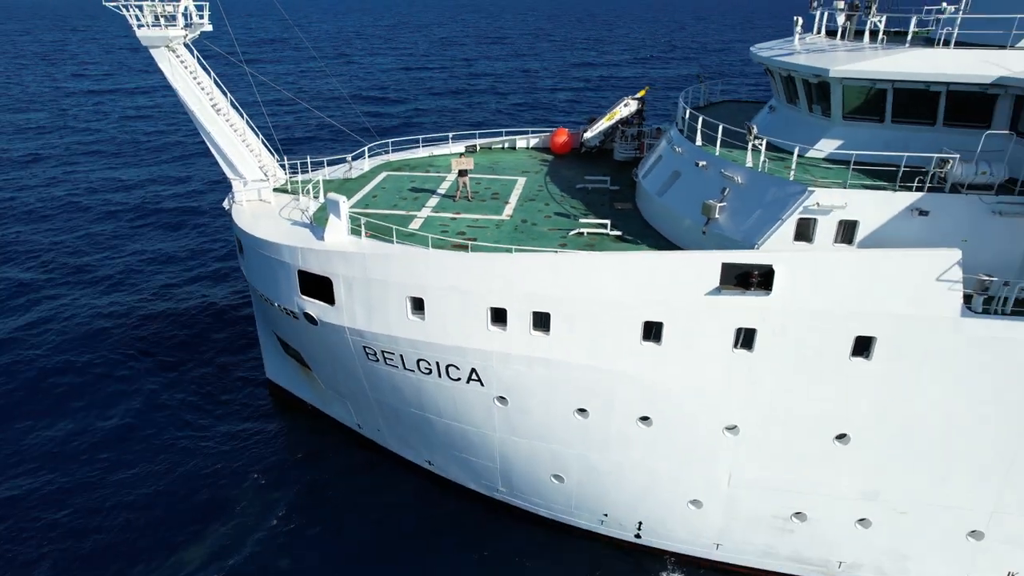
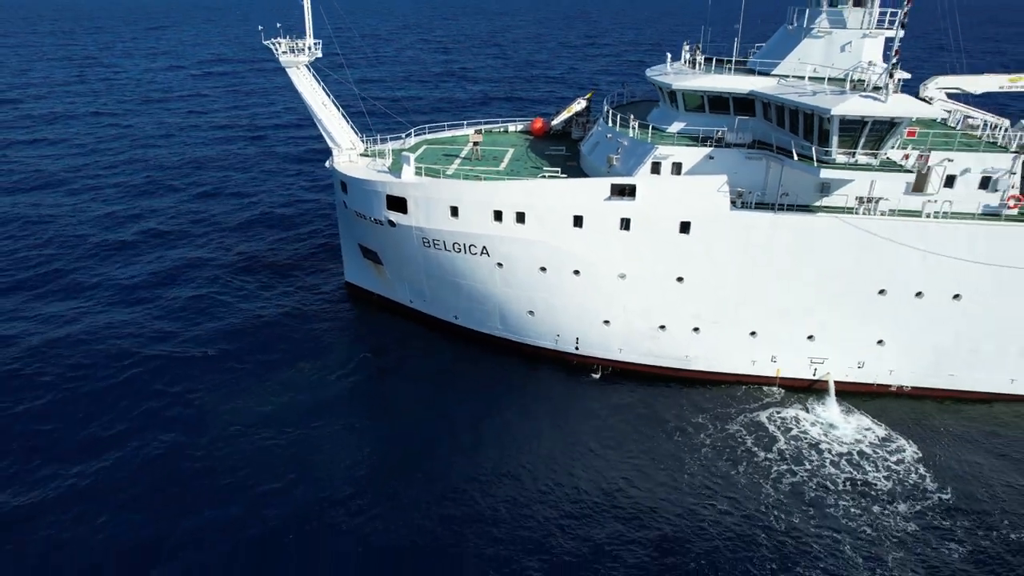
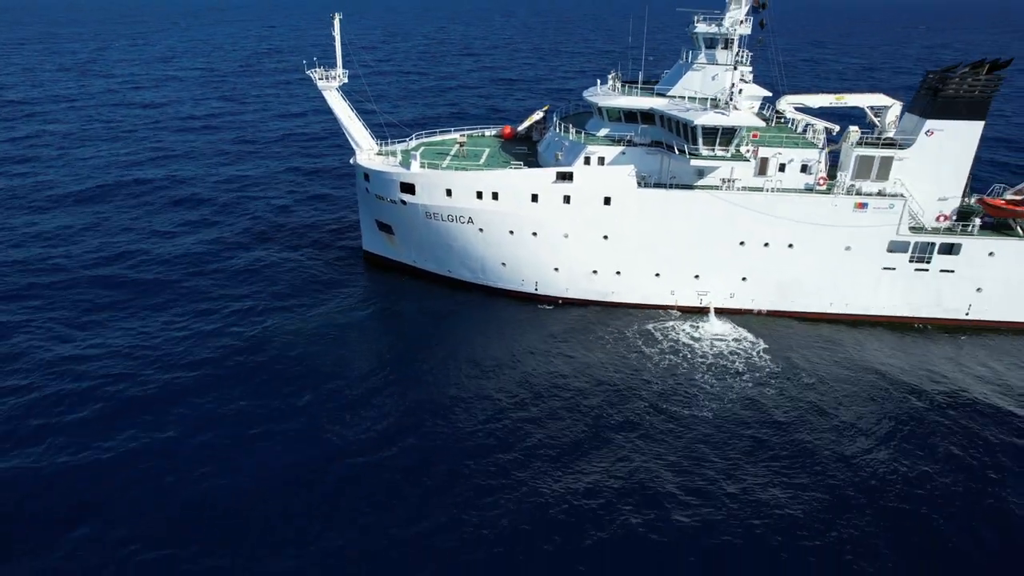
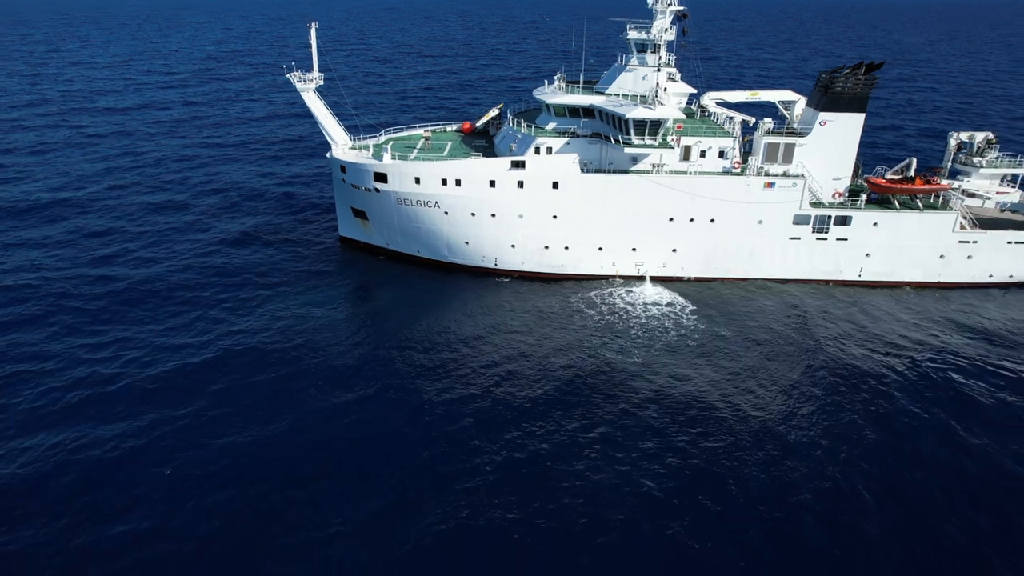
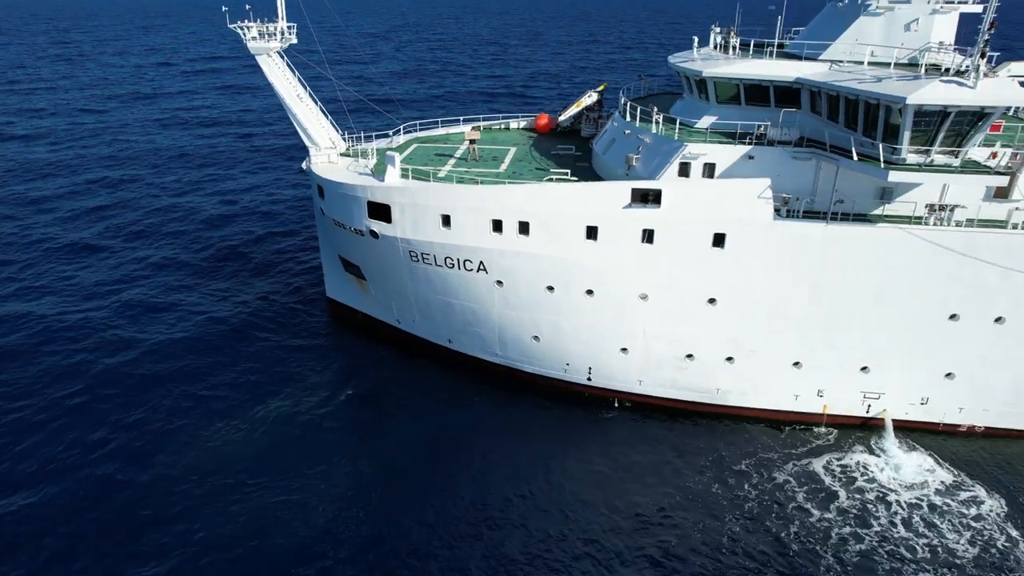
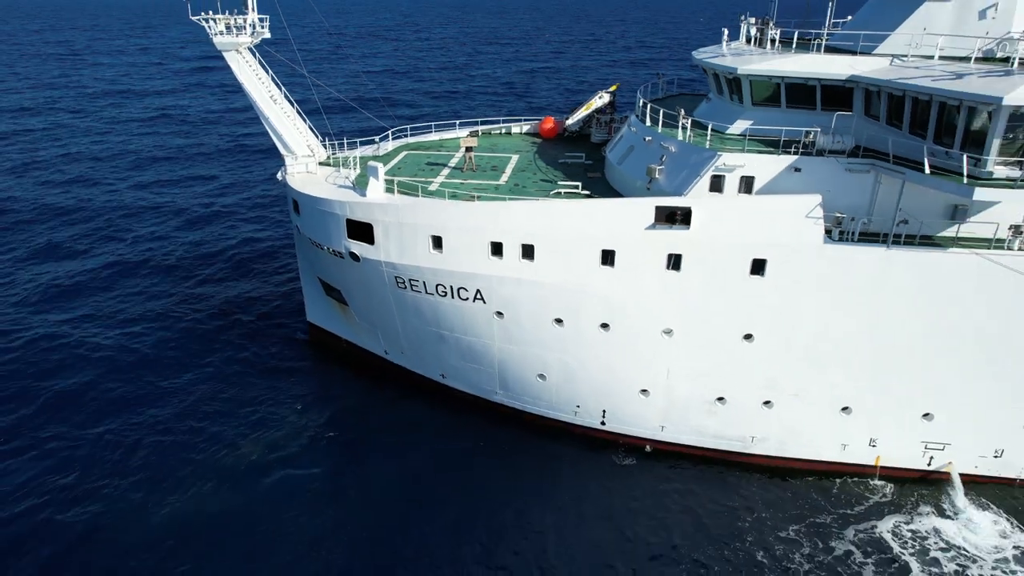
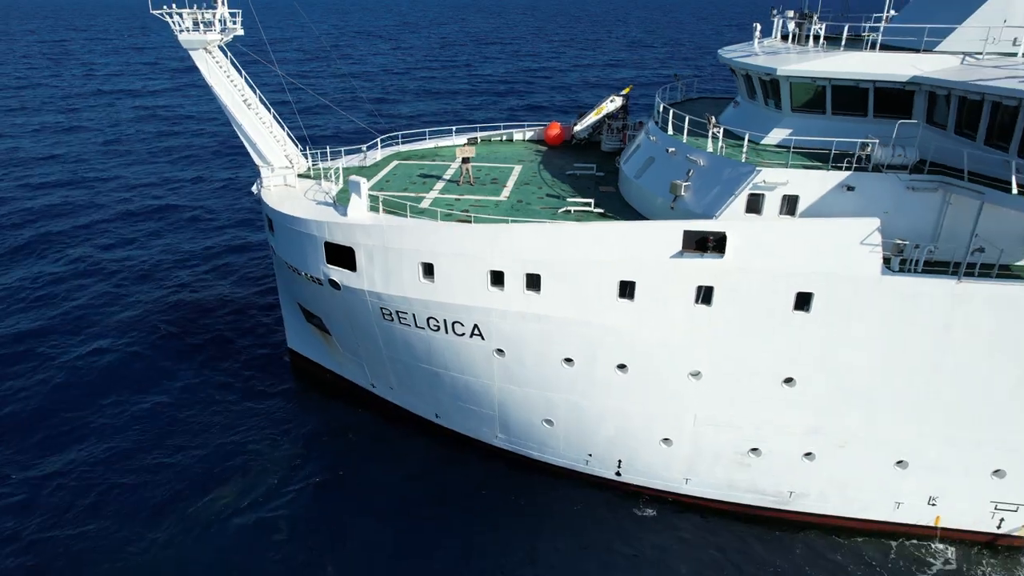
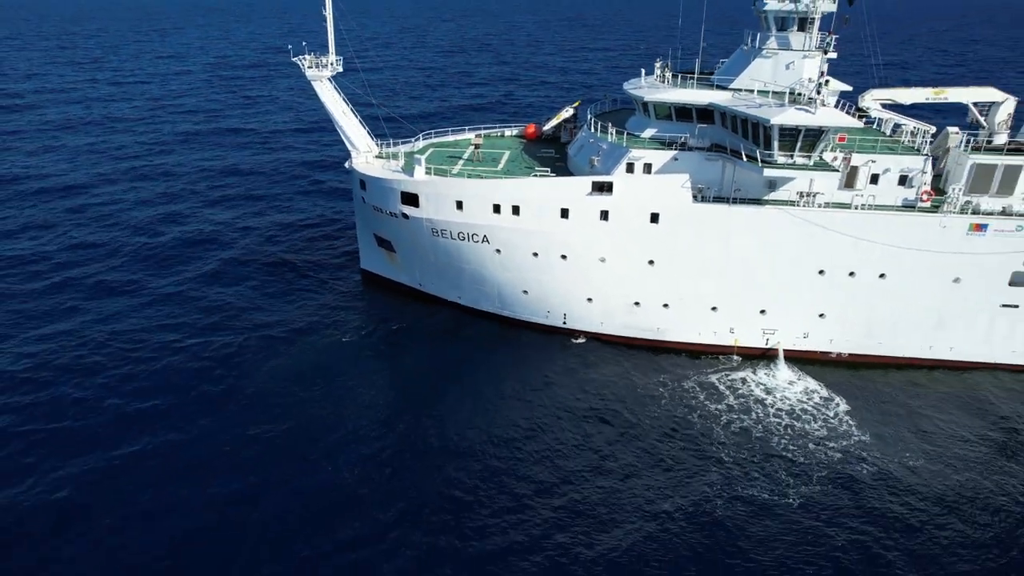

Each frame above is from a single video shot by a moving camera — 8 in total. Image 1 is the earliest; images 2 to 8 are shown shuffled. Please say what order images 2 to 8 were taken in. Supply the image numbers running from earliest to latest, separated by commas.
7, 6, 5, 2, 8, 3, 4
